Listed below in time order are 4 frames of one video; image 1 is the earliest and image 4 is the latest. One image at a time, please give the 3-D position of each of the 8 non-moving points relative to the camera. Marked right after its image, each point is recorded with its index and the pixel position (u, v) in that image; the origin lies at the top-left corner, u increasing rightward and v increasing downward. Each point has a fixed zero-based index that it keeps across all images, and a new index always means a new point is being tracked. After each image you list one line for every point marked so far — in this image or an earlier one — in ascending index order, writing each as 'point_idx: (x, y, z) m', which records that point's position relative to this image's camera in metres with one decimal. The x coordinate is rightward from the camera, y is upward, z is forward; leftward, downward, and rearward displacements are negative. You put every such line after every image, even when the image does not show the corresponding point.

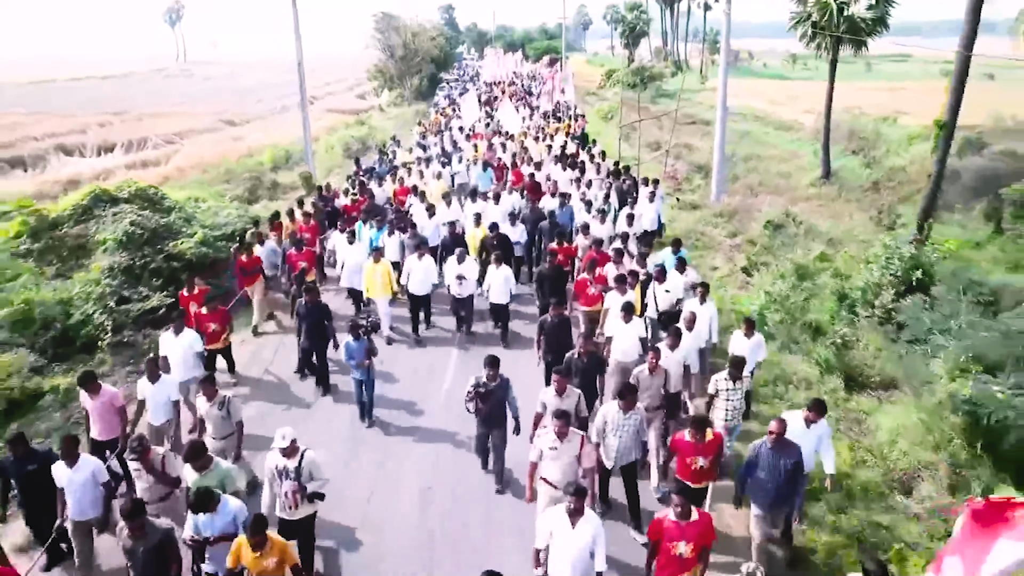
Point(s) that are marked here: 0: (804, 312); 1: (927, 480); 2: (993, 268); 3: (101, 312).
0: (+5.2, -0.5, +11.5) m
1: (+4.8, -2.2, +7.6) m
2: (+11.5, +0.5, +15.6) m
3: (-6.9, -0.4, +11.0) m
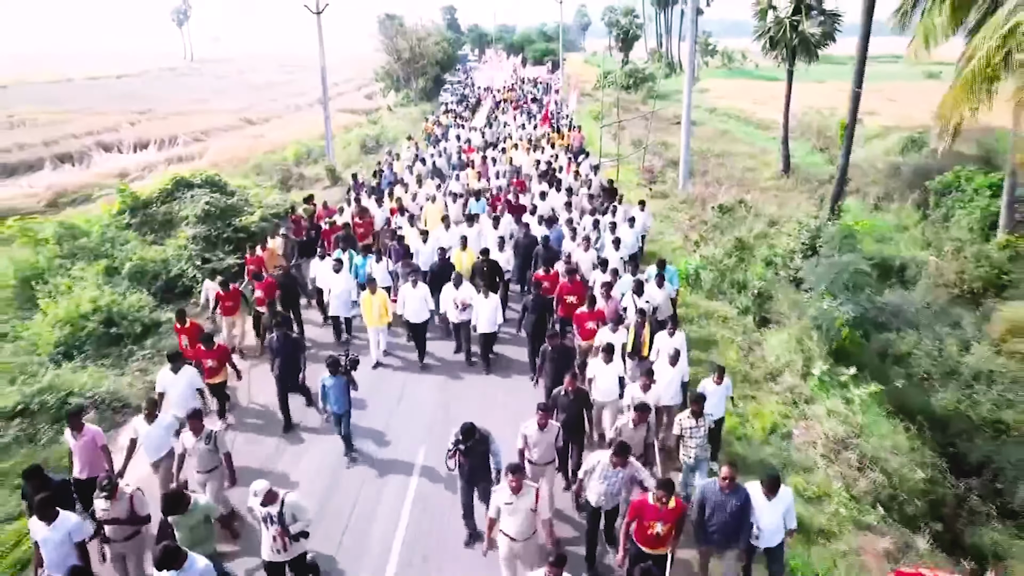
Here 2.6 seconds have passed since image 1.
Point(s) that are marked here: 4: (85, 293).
0: (+5.1, +0.4, +14.9) m
1: (+4.6, -1.4, +11.0) m
2: (+11.4, +1.3, +19.1) m
3: (-7.1, +0.4, +14.4) m
4: (-8.3, -0.1, +12.6) m
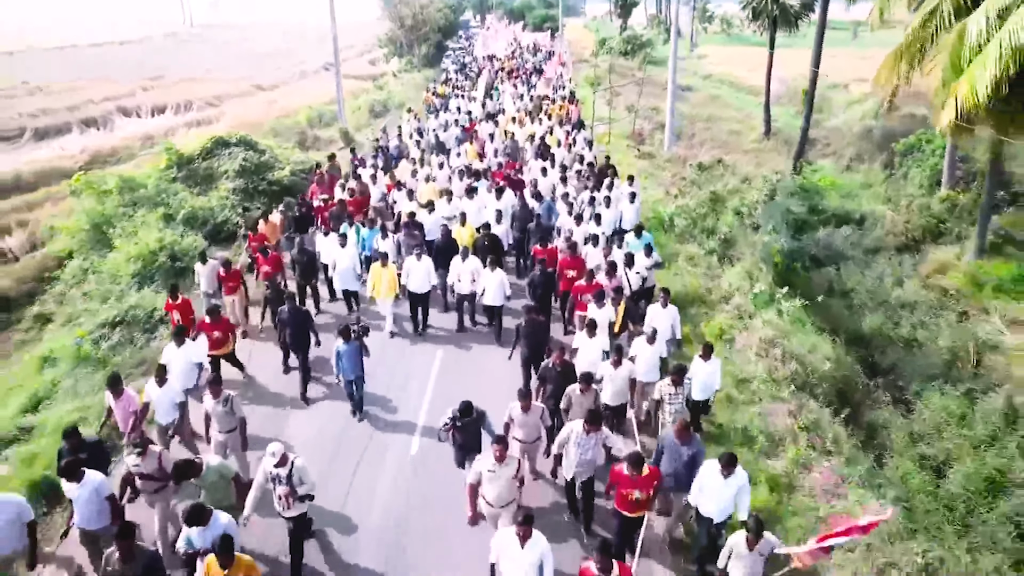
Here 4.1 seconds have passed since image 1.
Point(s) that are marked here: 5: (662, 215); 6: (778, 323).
0: (+5.1, +1.8, +17.2) m
1: (+4.6, -0.1, +13.4) m
2: (+11.4, +3.0, +21.3) m
3: (-7.1, +1.9, +16.7) m
4: (-8.3, +1.2, +15.0) m
5: (+4.0, +2.0, +17.6) m
6: (+4.9, -0.6, +11.9) m
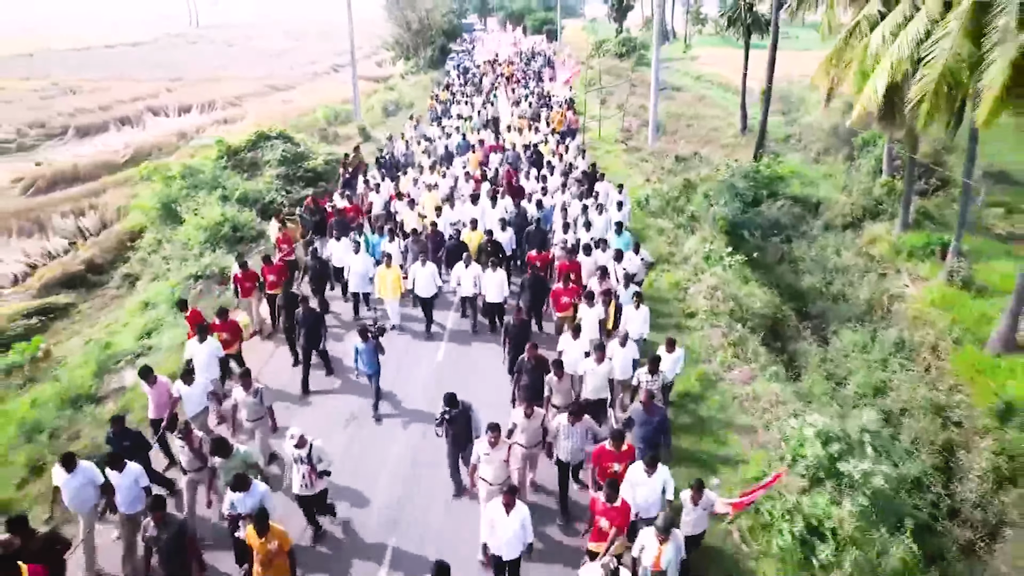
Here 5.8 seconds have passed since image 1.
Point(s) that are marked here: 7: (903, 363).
0: (+5.1, +2.7, +20.3) m
1: (+4.7, +0.8, +16.5) m
2: (+11.4, +3.9, +24.4) m
3: (-7.1, +2.8, +19.8) m
4: (-8.2, +2.1, +18.0) m
5: (+4.1, +2.9, +20.7) m
6: (+4.9, +0.3, +15.0) m
7: (+7.9, -1.5, +13.2) m
